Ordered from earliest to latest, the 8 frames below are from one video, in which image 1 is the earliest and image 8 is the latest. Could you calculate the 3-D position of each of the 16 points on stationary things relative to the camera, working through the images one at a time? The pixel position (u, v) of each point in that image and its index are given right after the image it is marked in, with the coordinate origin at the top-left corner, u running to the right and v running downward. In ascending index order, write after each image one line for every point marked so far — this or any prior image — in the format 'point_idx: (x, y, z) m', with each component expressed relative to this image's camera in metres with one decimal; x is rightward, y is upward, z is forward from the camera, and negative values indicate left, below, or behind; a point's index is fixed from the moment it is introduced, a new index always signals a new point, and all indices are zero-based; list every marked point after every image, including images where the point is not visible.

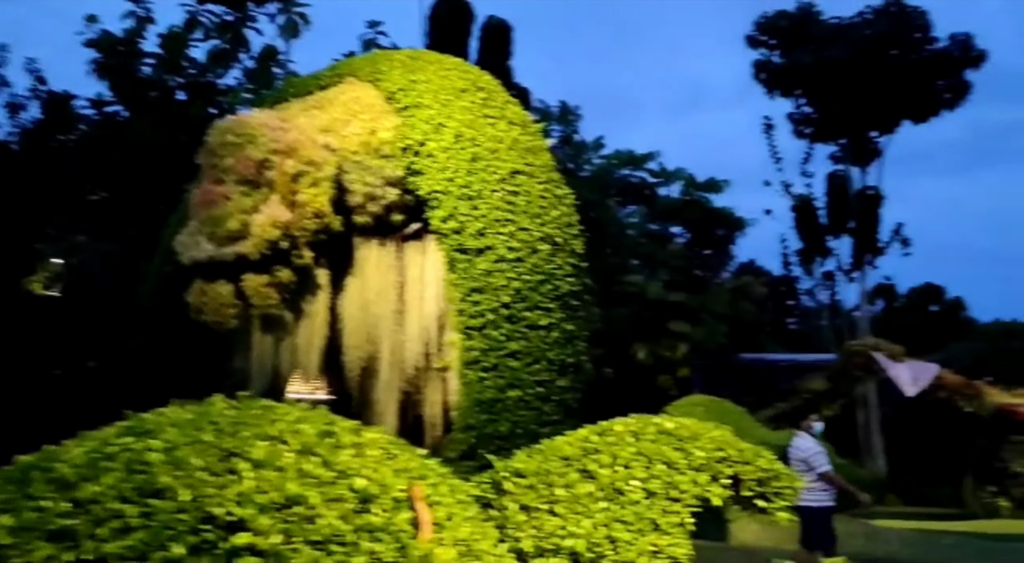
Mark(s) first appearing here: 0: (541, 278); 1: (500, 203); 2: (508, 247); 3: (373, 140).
0: (+0.3, 0.0, +8.5) m
1: (-0.1, +0.7, +8.6) m
2: (0.0, +0.3, +8.5) m
3: (-1.5, +1.5, +9.6) m
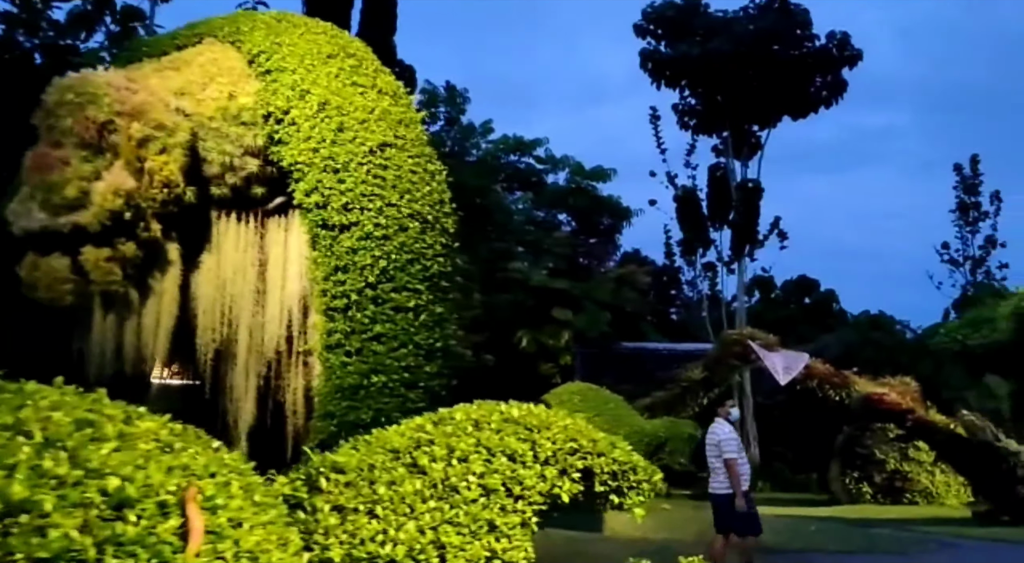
0: (-0.9, +0.2, +8.0) m
1: (-1.3, +0.9, +8.1) m
2: (-1.2, +0.5, +8.0) m
3: (-2.7, +1.7, +8.9) m
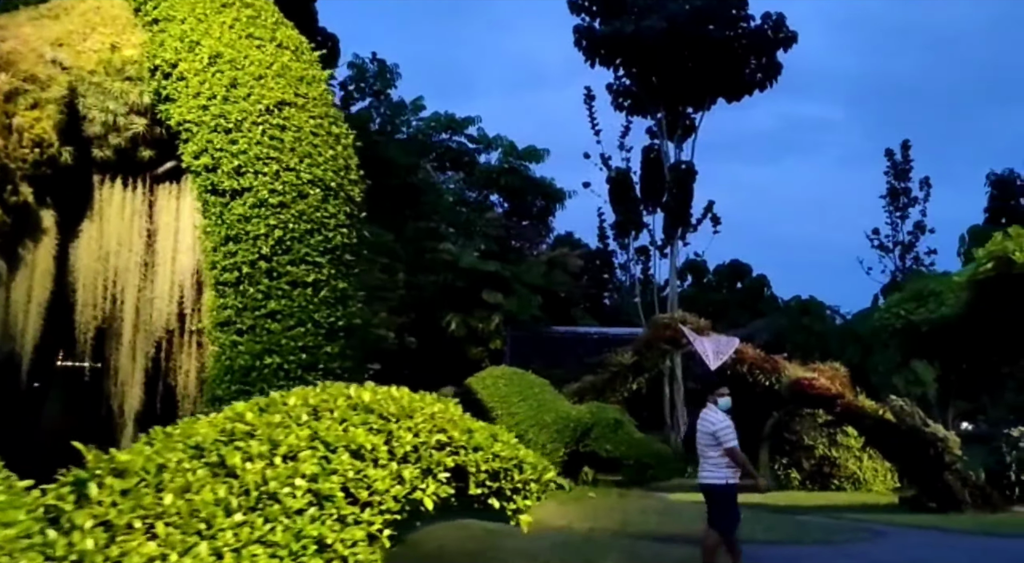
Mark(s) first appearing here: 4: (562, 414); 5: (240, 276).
0: (-1.6, +0.4, +7.3) m
1: (-2.0, +1.1, +7.3) m
2: (-1.9, +0.7, +7.2) m
3: (-3.5, +1.9, +8.0) m
4: (+0.7, -1.9, +13.3) m
5: (-2.1, 0.0, +7.2) m
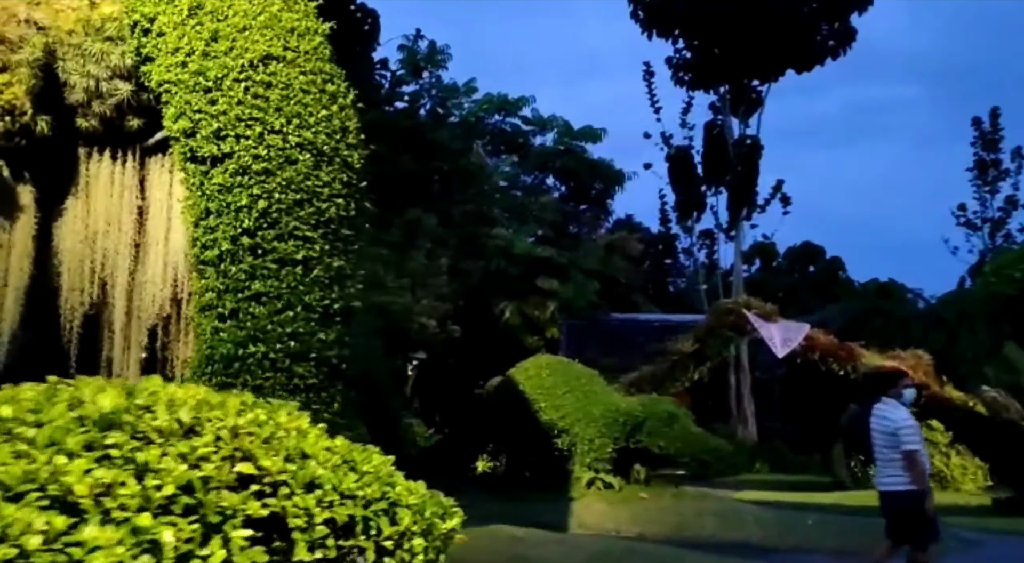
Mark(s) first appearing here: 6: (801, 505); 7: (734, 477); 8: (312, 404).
0: (-1.5, +0.6, +6.4) m
1: (-1.8, +1.3, +6.4) m
2: (-1.8, +0.9, +6.4) m
3: (-3.3, +2.1, +7.3) m
4: (+1.3, -1.6, +12.3) m
5: (-2.0, +0.2, +6.3) m
6: (+4.3, -3.3, +13.7) m
7: (+4.6, -4.1, +19.1) m
8: (-1.4, -0.8, +6.3) m
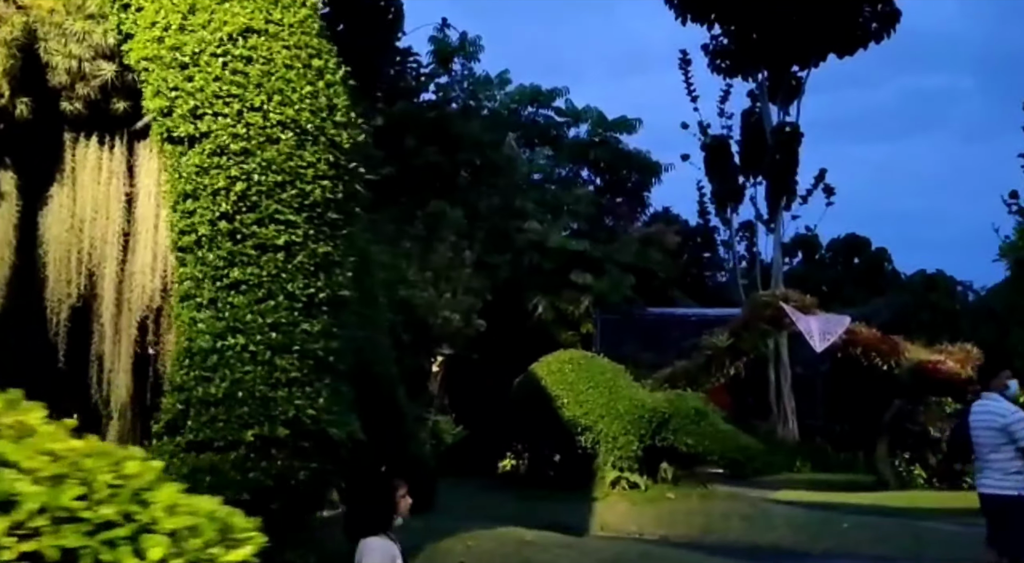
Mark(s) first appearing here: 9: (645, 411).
0: (-1.5, +0.7, +6.0) m
1: (-1.9, +1.4, +6.0) m
2: (-1.8, +0.9, +6.0) m
3: (-3.3, +2.1, +6.9) m
4: (+1.6, -1.5, +11.7) m
5: (-2.0, +0.3, +5.9) m
6: (+4.6, -3.2, +13.1) m
7: (+5.2, -3.9, +18.4) m
8: (-1.4, -0.7, +5.9) m
9: (+1.7, -1.6, +11.7) m
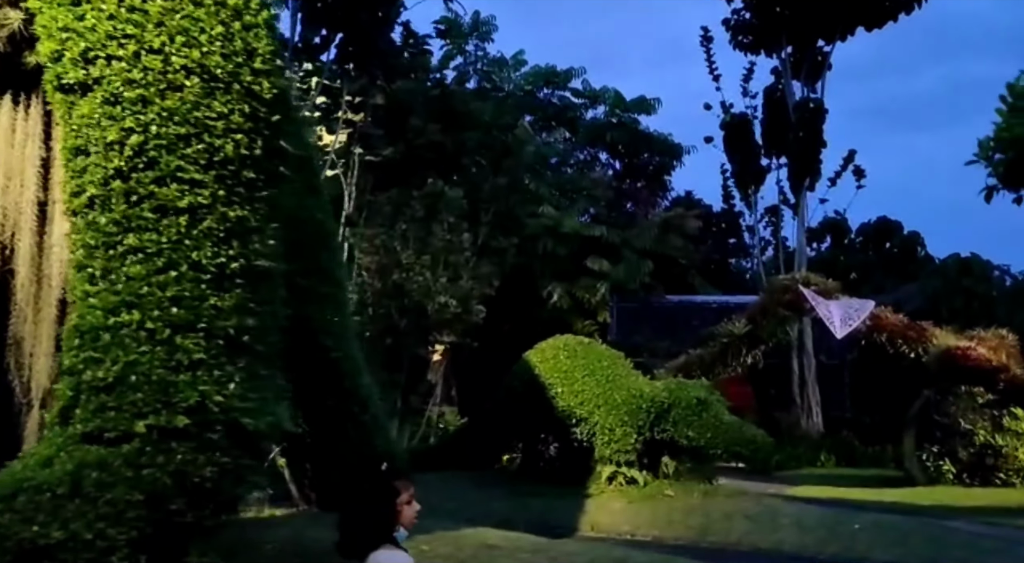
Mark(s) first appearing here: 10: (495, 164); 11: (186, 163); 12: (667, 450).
0: (-1.9, +0.8, +5.2) m
1: (-2.2, +1.5, +5.3) m
2: (-2.1, +1.1, +5.2) m
3: (-3.6, +2.3, +6.2) m
4: (+1.4, -1.3, +10.9) m
5: (-2.4, +0.4, +5.2) m
6: (+4.5, -2.9, +12.1) m
7: (+5.3, -3.6, +17.4) m
8: (-1.7, -0.6, +5.1) m
9: (+1.6, -1.4, +10.9) m
10: (-0.4, +2.4, +19.1) m
11: (-1.8, +0.7, +5.2) m
12: (+1.8, -2.0, +11.0) m
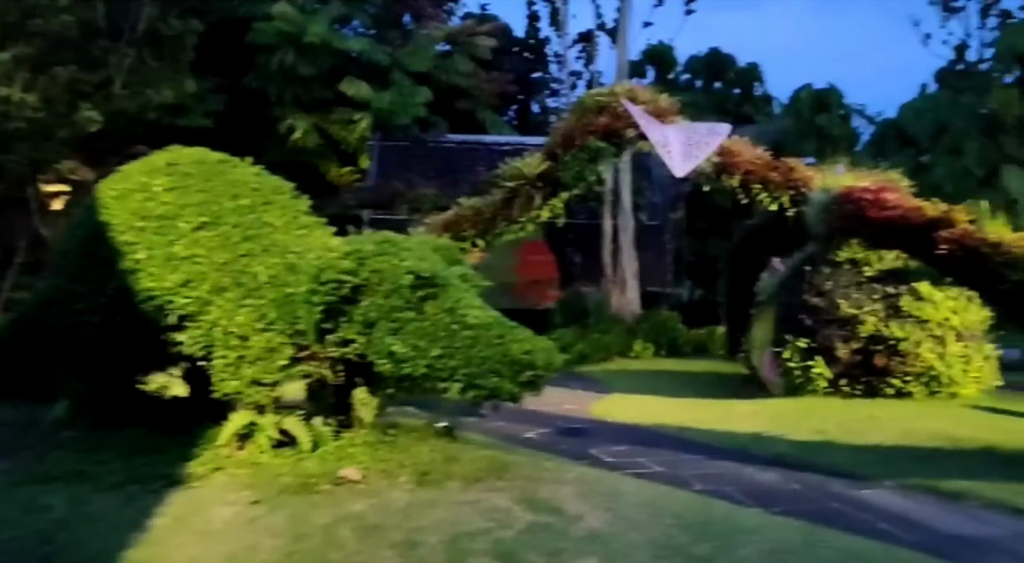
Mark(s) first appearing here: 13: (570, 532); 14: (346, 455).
0: (-3.3, +1.4, -1.2) m
1: (-3.6, +2.1, -1.3) m
2: (-3.6, +1.7, -1.3) m
3: (-5.2, +3.0, -0.8) m
4: (-1.2, +0.1, +5.2) m
5: (-3.8, +1.0, -1.3) m
6: (+1.5, -1.3, +7.2) m
7: (+1.2, -1.2, +12.6) m
8: (-3.2, 0.0, -1.1) m
9: (-1.1, 0.0, +5.3) m
10: (-4.5, +5.0, +12.4) m
11: (-3.3, +1.3, -1.2) m
12: (-0.9, -0.6, +5.6) m
13: (+0.3, -1.1, +4.2) m
14: (-0.8, -0.9, +5.2) m
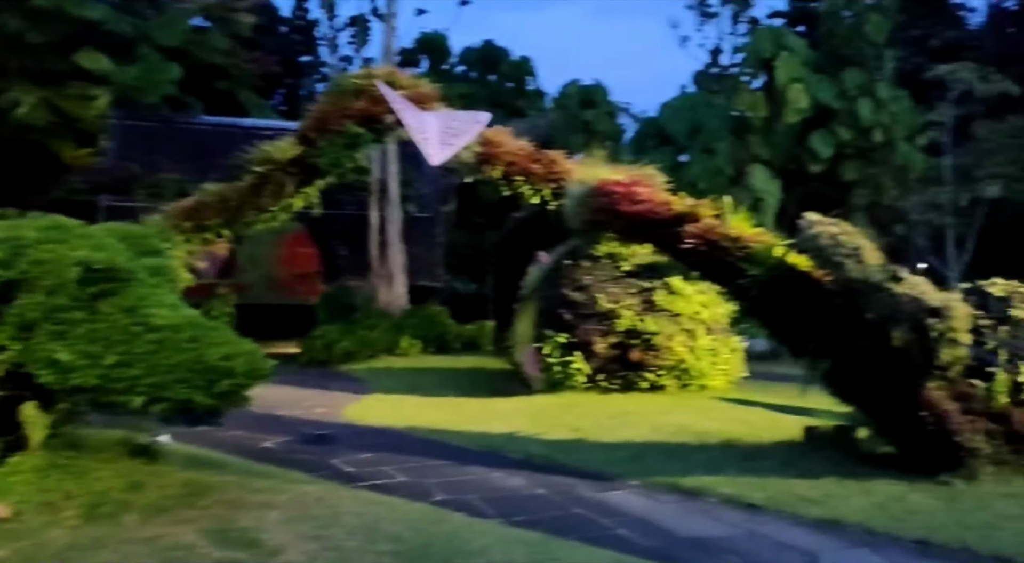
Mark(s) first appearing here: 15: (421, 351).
0: (-3.2, +1.4, -2.5) m
1: (-3.5, +2.1, -2.7) m
2: (-3.4, +1.7, -2.7) m
3: (-5.1, +3.0, -2.5) m
4: (-2.6, +0.2, +4.2) m
5: (-3.7, +1.0, -2.7) m
6: (-0.4, -1.3, +6.8) m
7: (-1.9, -1.1, +12.0) m
8: (-3.1, 0.0, -2.3) m
9: (-2.5, 0.0, +4.3) m
10: (-7.4, +5.0, +10.4) m
11: (-3.2, +1.2, -2.5) m
12: (-2.4, -0.5, +4.6) m
13: (-0.9, -1.1, +3.6) m
14: (-2.3, -0.9, +4.3) m
15: (-1.4, -1.0, +13.9) m
